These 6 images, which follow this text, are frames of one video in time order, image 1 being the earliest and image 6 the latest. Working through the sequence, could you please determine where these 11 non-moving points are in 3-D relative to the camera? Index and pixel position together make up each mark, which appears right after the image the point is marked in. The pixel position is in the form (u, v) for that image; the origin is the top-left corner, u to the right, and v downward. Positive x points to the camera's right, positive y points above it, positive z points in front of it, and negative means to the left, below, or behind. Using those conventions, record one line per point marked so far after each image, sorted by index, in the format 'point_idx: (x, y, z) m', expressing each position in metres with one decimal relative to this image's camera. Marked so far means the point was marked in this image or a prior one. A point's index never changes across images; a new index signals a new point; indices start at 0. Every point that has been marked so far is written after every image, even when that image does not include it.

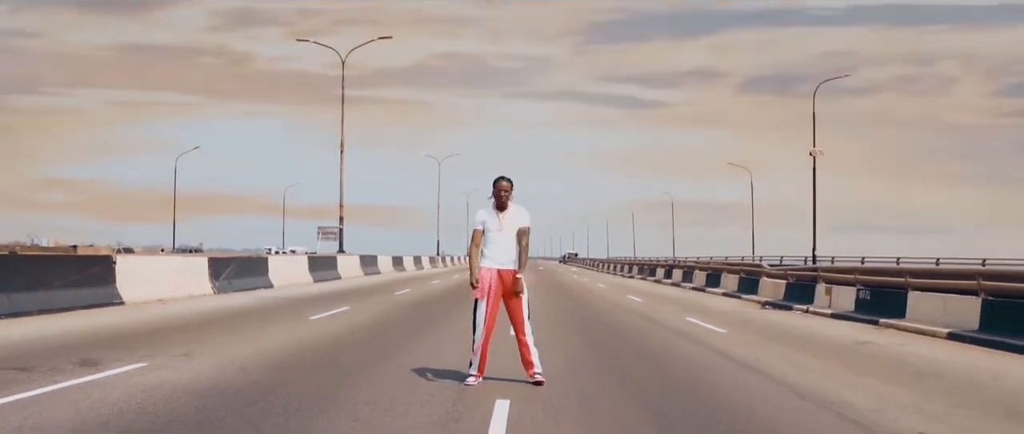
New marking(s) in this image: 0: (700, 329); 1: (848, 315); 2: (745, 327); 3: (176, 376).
0: (+3.2, -2.0, +16.8) m
1: (+6.2, -1.8, +18.7) m
2: (+3.9, -1.9, +16.9) m
3: (-2.7, -1.3, +8.0) m
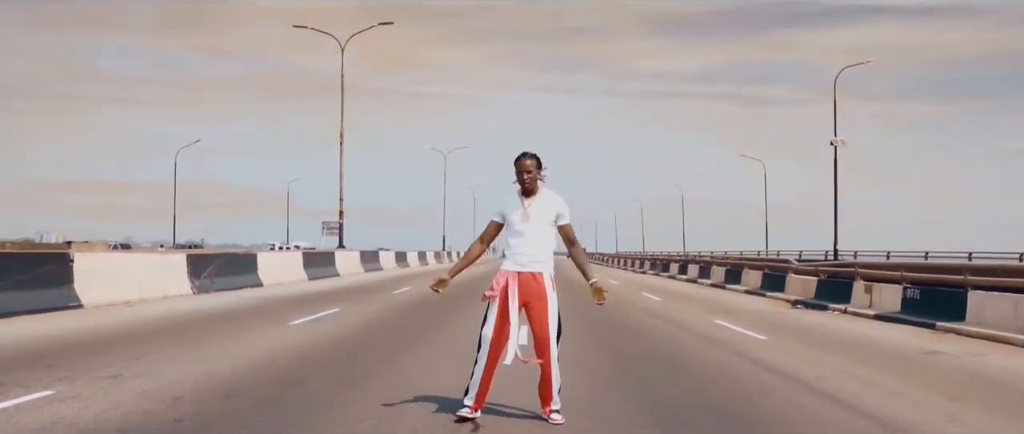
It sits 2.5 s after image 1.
0: (+3.3, -1.8, +14.9) m
1: (+6.4, -1.7, +16.8) m
2: (+4.1, -1.7, +15.0) m
3: (-2.6, -1.2, +6.1) m
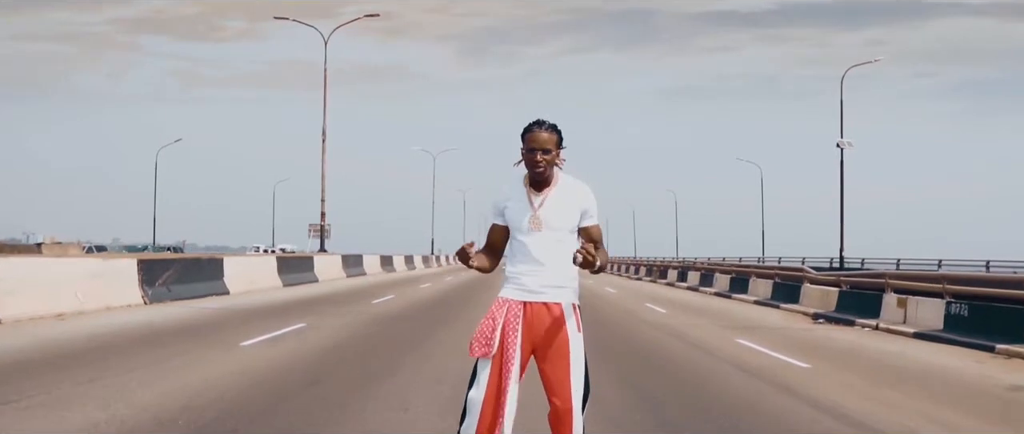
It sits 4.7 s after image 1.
0: (+3.2, -1.9, +12.8) m
1: (+6.3, -1.8, +14.8) m
2: (+4.0, -1.8, +13.0) m
3: (-2.6, -1.2, +4.0) m
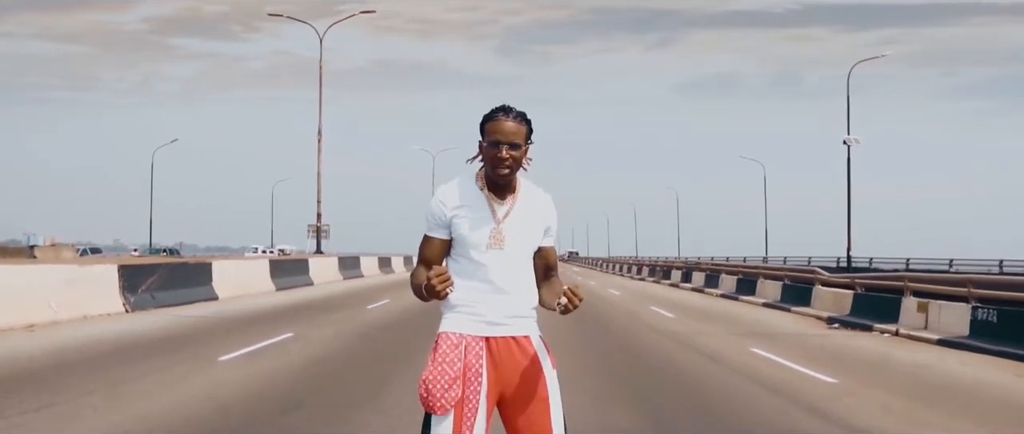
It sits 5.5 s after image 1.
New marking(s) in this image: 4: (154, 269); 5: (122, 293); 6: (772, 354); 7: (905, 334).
0: (+3.2, -1.9, +12.0) m
1: (+6.3, -1.8, +13.9) m
2: (+4.0, -1.8, +12.1) m
3: (-2.6, -1.2, +3.2) m
4: (-6.3, -0.9, +17.6) m
5: (-6.3, -1.2, +16.4) m
6: (+3.6, -1.8, +13.8) m
7: (+6.1, -1.8, +15.8) m
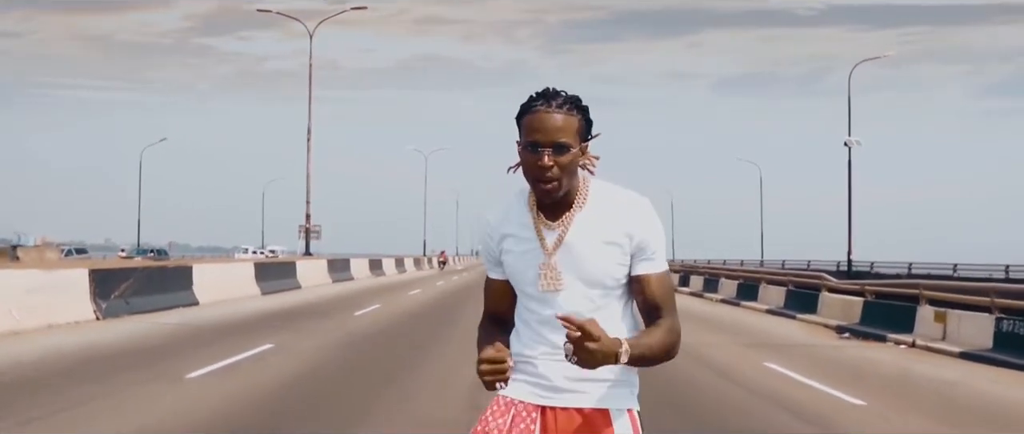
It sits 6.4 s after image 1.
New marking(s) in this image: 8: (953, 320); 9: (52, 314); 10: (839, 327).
0: (+3.2, -1.9, +11.1) m
1: (+6.2, -1.8, +13.1) m
2: (+3.9, -1.9, +11.3) m
3: (-2.6, -1.2, +2.3) m
4: (-6.3, -0.9, +16.6) m
5: (-6.4, -1.2, +15.4) m
6: (+3.5, -1.9, +12.9) m
7: (+6.1, -1.9, +14.9) m
8: (+6.4, -1.5, +14.7) m
9: (-6.5, -1.4, +14.2) m
10: (+6.0, -2.0, +18.5) m
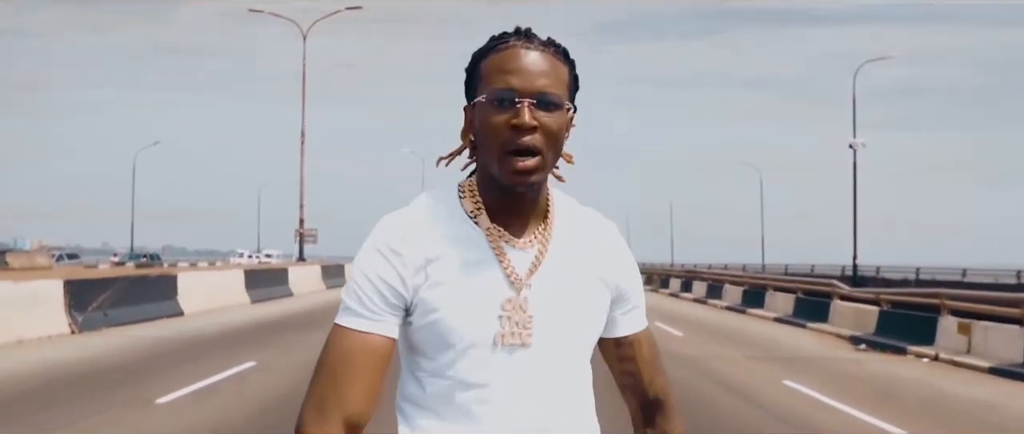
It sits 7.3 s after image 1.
0: (+3.2, -2.0, +10.3) m
1: (+6.2, -1.9, +12.3) m
2: (+3.9, -2.0, +10.4) m
3: (-2.6, -1.3, +1.4) m
4: (-6.3, -1.0, +15.8) m
5: (-6.4, -1.3, +14.6) m
6: (+3.5, -2.0, +12.1) m
7: (+6.1, -2.0, +14.1) m
8: (+6.4, -1.6, +13.9) m
9: (-6.5, -1.5, +13.4) m
10: (+6.0, -2.1, +17.7) m
